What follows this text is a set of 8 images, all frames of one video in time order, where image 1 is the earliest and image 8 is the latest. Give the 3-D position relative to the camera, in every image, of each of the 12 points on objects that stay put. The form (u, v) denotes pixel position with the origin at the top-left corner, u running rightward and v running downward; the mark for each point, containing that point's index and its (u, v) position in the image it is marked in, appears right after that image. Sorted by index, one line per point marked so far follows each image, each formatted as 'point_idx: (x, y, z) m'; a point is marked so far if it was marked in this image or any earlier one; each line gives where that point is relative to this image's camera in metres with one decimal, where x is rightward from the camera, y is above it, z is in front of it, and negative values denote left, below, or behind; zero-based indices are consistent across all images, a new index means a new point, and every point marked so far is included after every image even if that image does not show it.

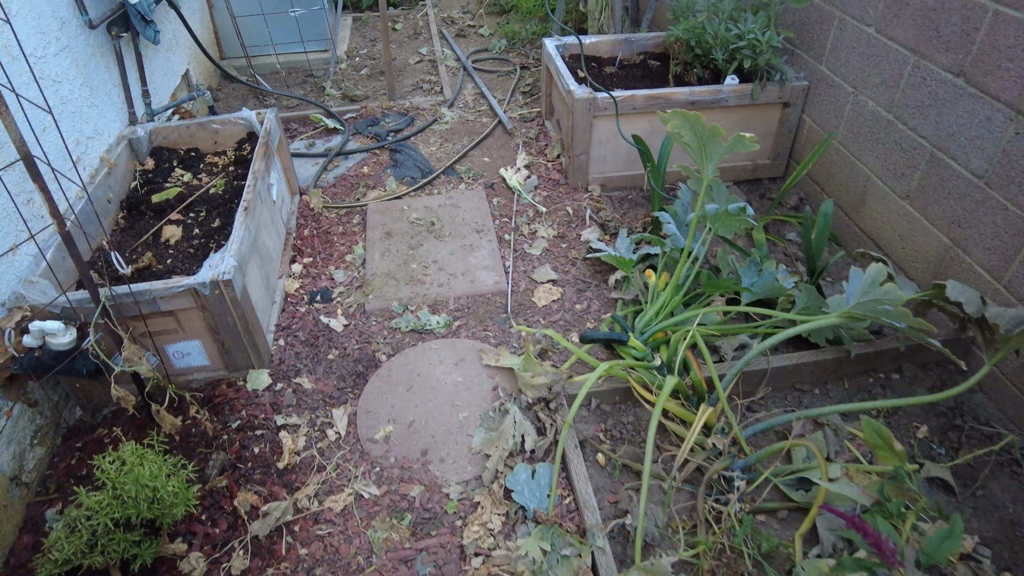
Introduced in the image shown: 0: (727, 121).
0: (+0.9, +0.7, +2.9) m
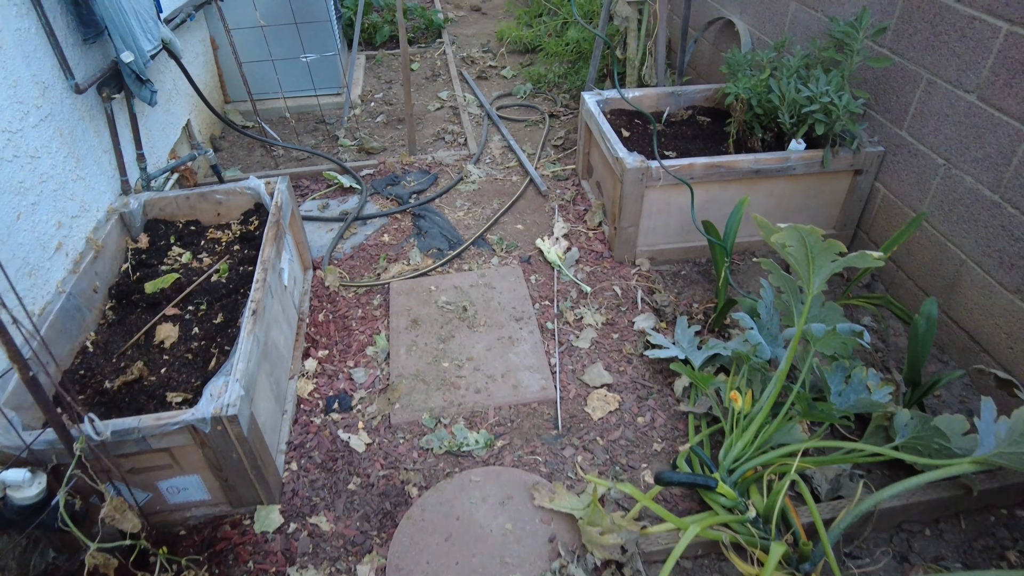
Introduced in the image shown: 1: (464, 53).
0: (+1.1, +0.4, +2.6) m
1: (-0.3, +1.6, +4.5) m
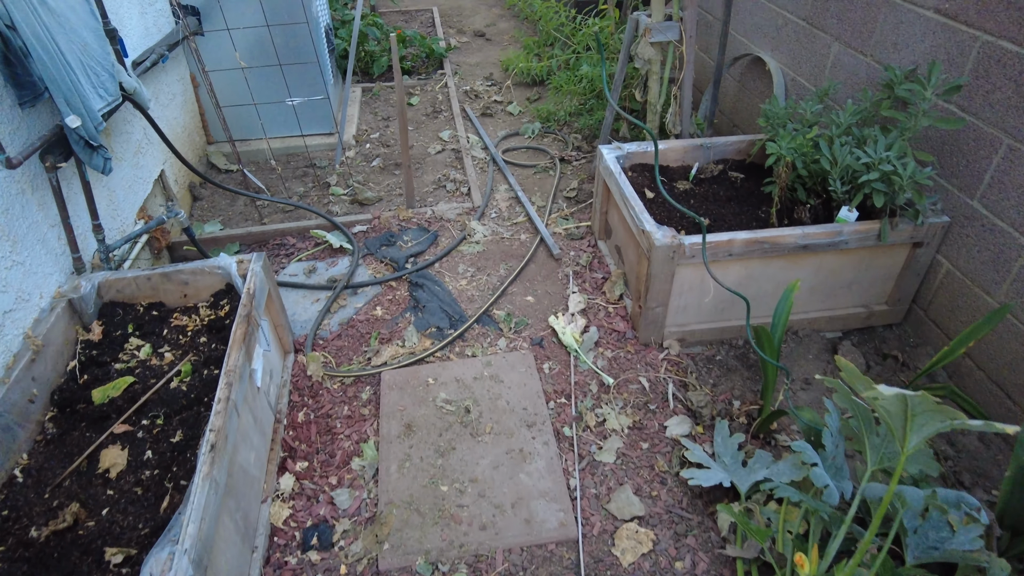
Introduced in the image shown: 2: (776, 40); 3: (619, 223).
0: (+1.1, +0.1, +2.2) m
1: (-0.3, +1.3, +4.2) m
2: (+1.2, +1.2, +3.1) m
3: (+0.4, +0.2, +2.5) m
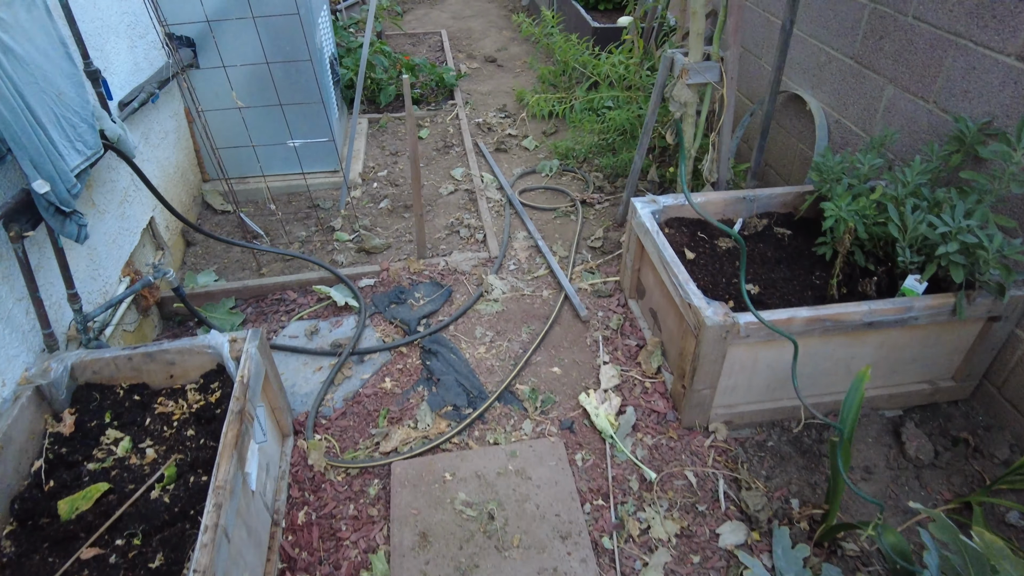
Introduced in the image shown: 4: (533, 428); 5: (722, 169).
0: (+1.2, -0.2, +2.0) m
1: (-0.2, +1.0, +4.0) m
2: (+1.3, +0.9, +2.8) m
3: (+0.5, 0.0, +2.2) m
4: (+0.1, -0.4, +2.0) m
5: (+0.8, +0.5, +2.6) m
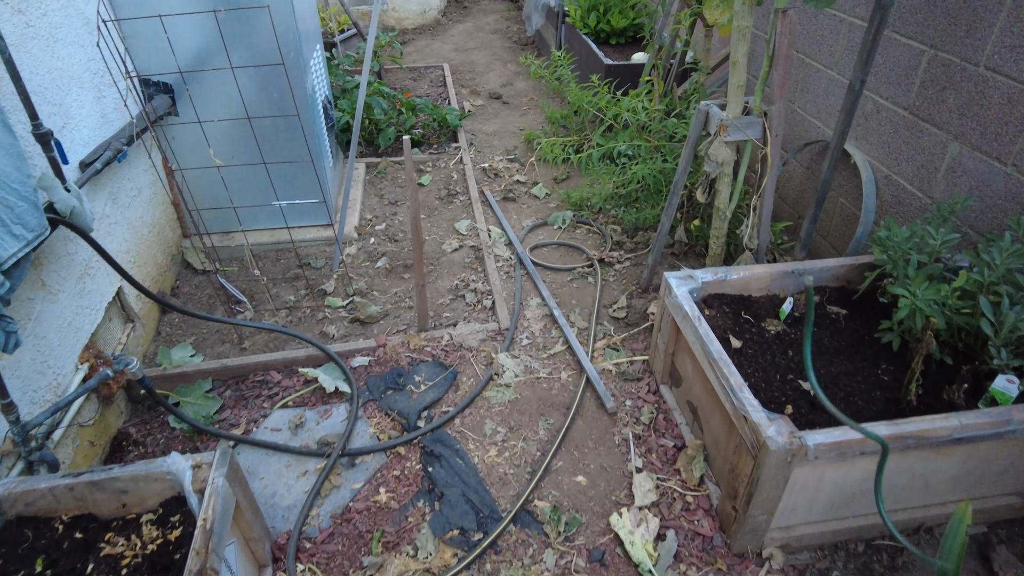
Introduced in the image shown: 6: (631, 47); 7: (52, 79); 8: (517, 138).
0: (+1.2, -0.4, +1.7) m
1: (-0.2, +0.7, +3.7) m
2: (+1.4, +0.6, +2.6) m
3: (+0.5, -0.3, +1.9) m
4: (+0.1, -0.7, +1.7) m
5: (+0.9, +0.2, +2.3) m
6: (+0.8, +1.6, +4.5) m
7: (-1.4, +0.6, +2.0) m
8: (0.0, +0.9, +4.0) m
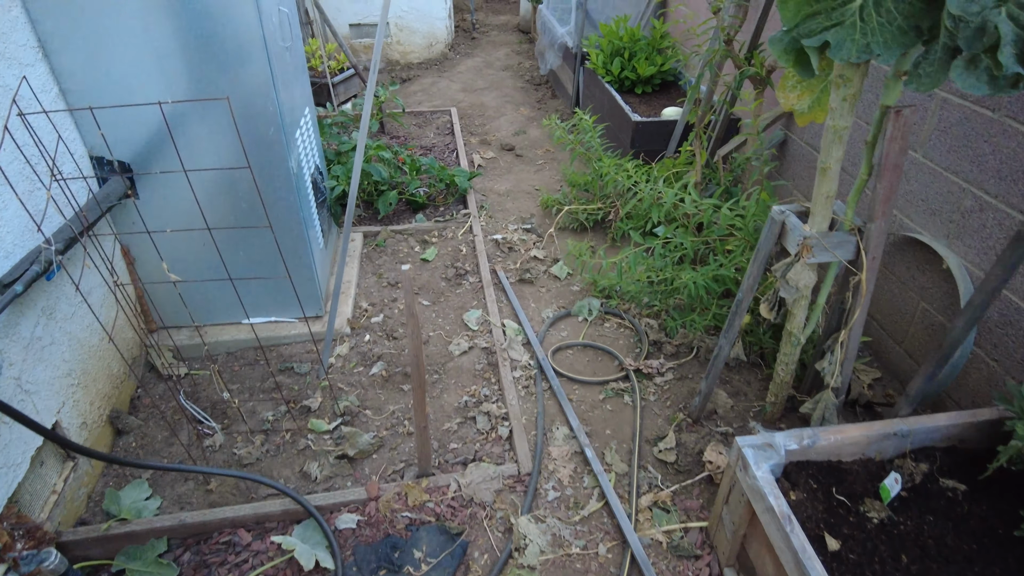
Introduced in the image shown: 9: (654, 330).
0: (+1.3, -0.8, +1.2) m
1: (-0.1, +0.3, +3.3) m
2: (+1.4, +0.2, +2.1) m
3: (+0.6, -0.7, +1.5) m
4: (+0.2, -1.1, +1.2) m
5: (+0.9, -0.2, +1.8) m
6: (+0.9, +1.2, +4.0) m
7: (-1.4, +0.3, +1.6) m
8: (+0.1, +0.5, +3.6) m
9: (+0.6, -0.2, +2.6) m
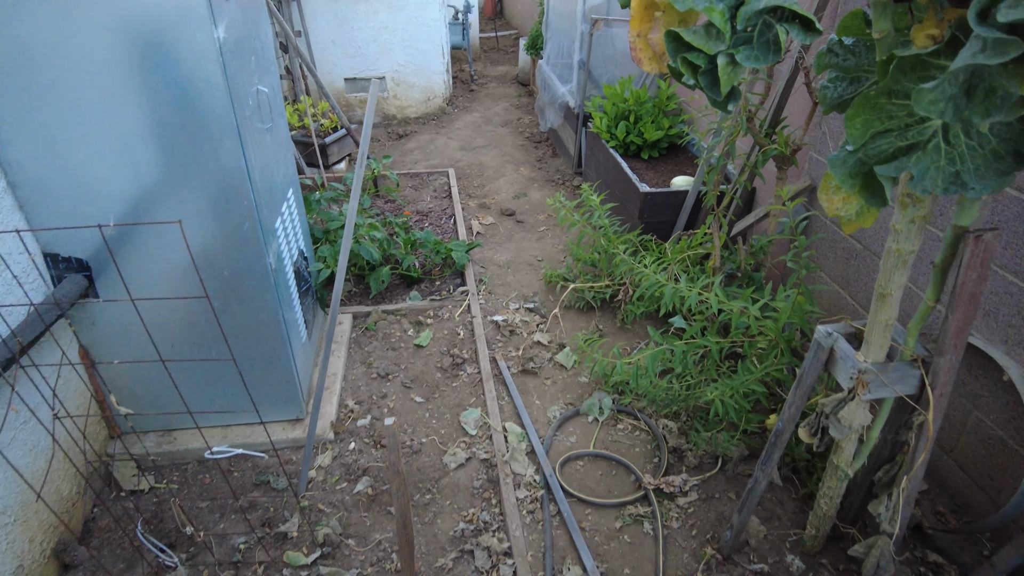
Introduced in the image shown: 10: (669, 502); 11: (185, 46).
0: (+1.3, -1.1, +0.9) m
1: (-0.1, -0.1, +3.0) m
2: (+1.4, -0.1, +1.9) m
3: (+0.6, -1.0, +1.2) m
4: (+0.2, -1.4, +0.9) m
5: (+0.9, -0.5, +1.6) m
6: (+0.9, +0.7, +3.8) m
7: (-1.3, -0.1, +1.4) m
8: (+0.1, +0.1, +3.4) m
9: (+0.6, -0.5, +2.3) m
10: (+0.5, -0.7, +2.1) m
11: (-0.9, +0.7, +1.8) m
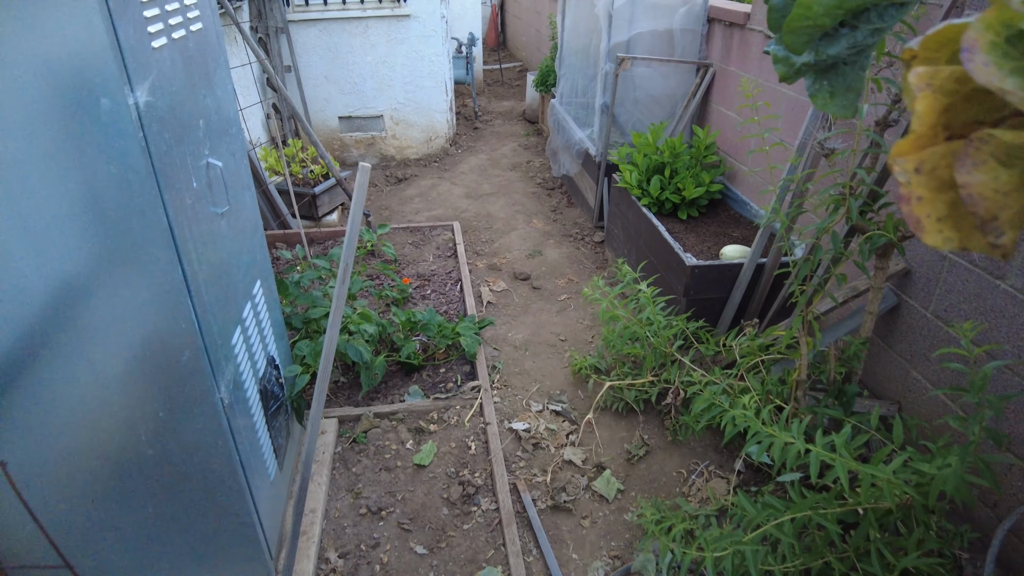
0: (+1.4, -1.4, +0.3) m
1: (0.0, -0.5, +2.5) m
2: (+1.5, -0.5, +1.3) m
3: (+0.7, -1.3, +0.6) m
4: (+0.3, -1.7, +0.3) m
5: (+1.0, -0.9, +1.0) m
6: (+1.0, +0.3, +3.3) m
7: (-1.2, -0.4, +0.8) m
8: (+0.2, -0.3, +2.8) m
9: (+0.7, -0.9, +1.7) m
10: (+0.6, -1.0, +1.5) m
11: (-0.8, +0.3, +1.2) m
